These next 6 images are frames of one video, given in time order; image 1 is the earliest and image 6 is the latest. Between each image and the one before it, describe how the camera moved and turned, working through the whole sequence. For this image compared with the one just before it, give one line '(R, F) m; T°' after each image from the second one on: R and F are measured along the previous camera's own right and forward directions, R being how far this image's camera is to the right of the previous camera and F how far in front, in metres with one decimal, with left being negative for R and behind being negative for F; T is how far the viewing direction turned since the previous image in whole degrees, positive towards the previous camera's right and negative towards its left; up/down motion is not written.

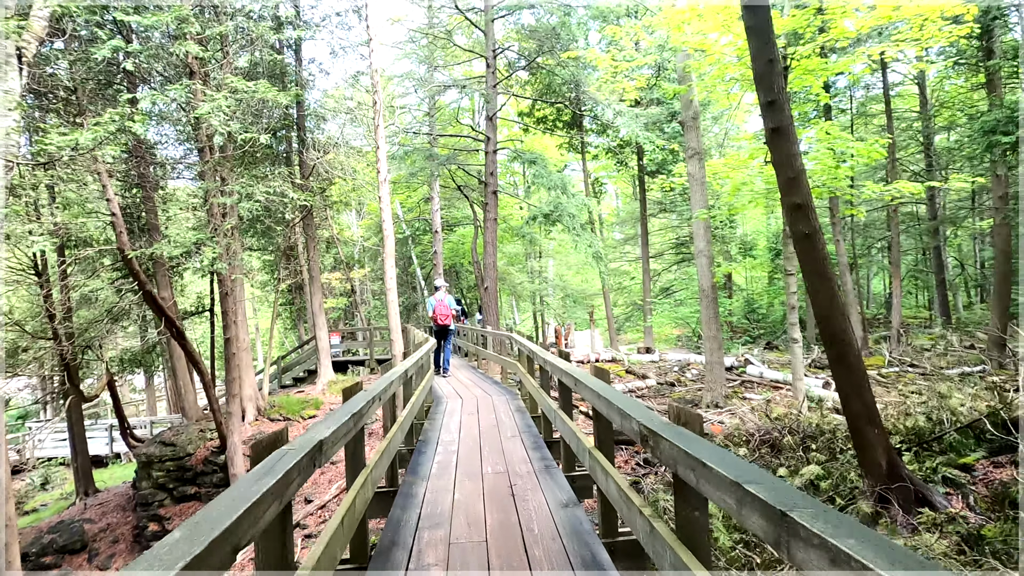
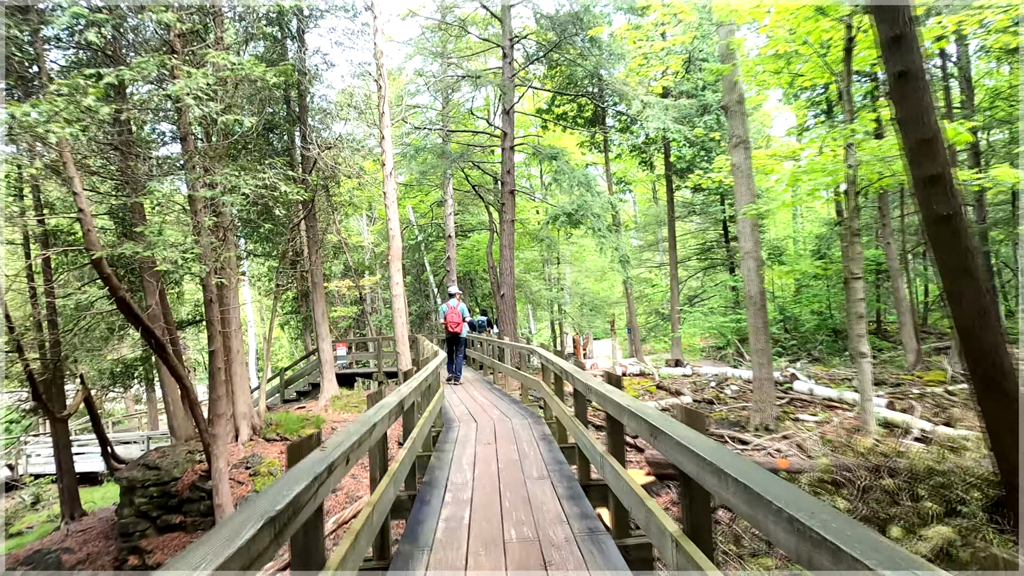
(-0.1, +1.0) m; -1°
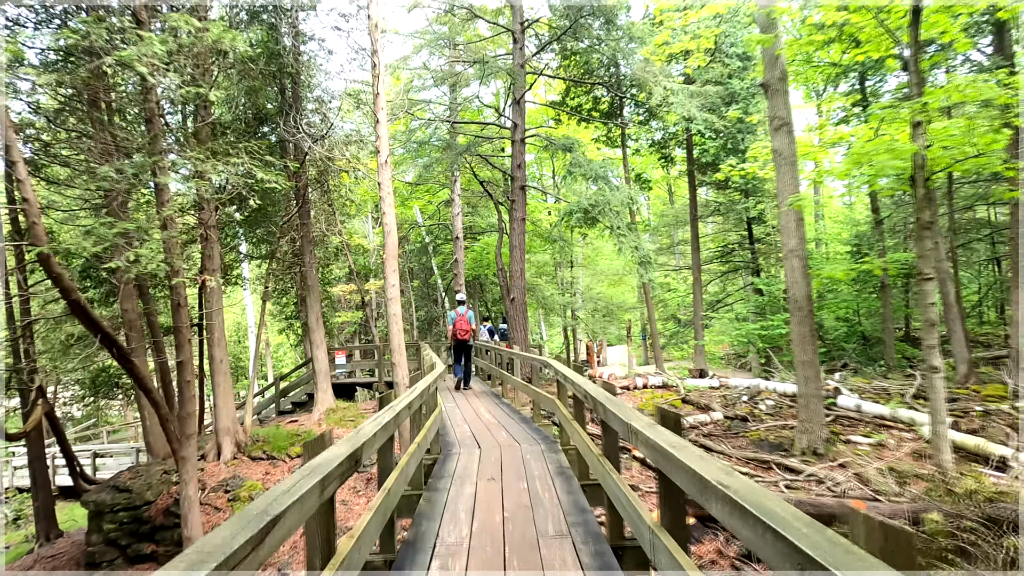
(0.0, +0.9) m; -1°
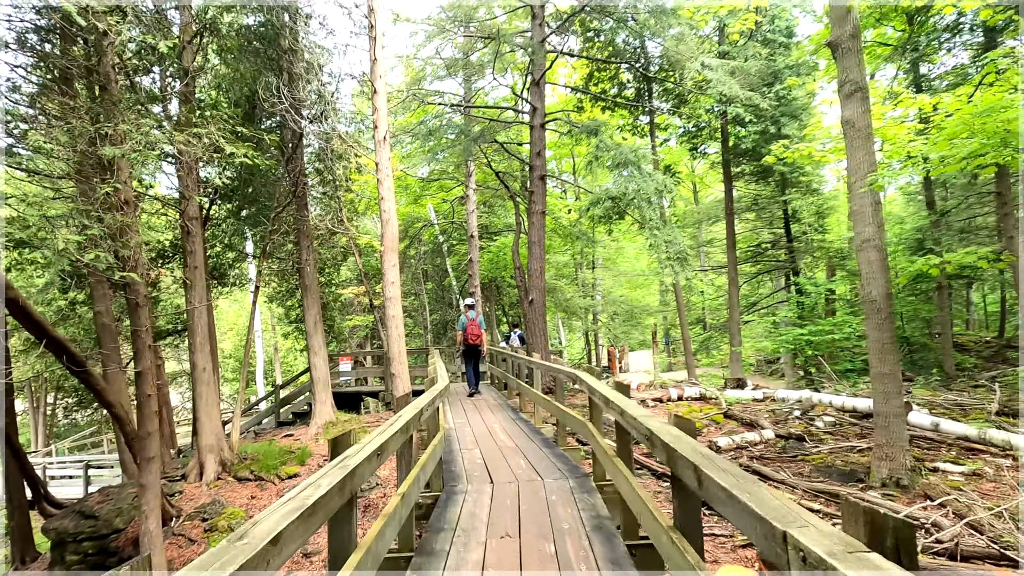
(0.0, +1.0) m; -2°
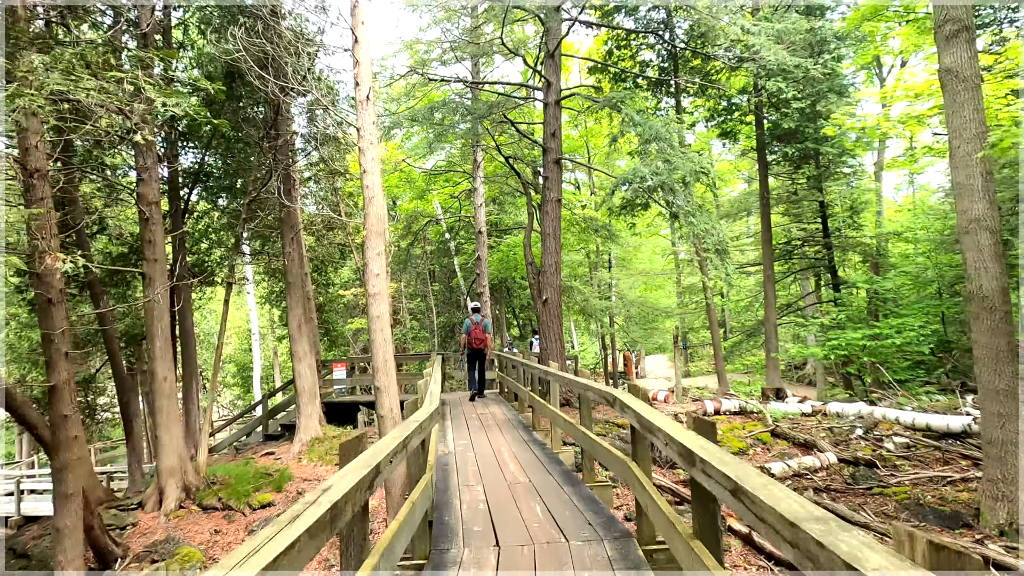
(0.0, +1.1) m; -1°
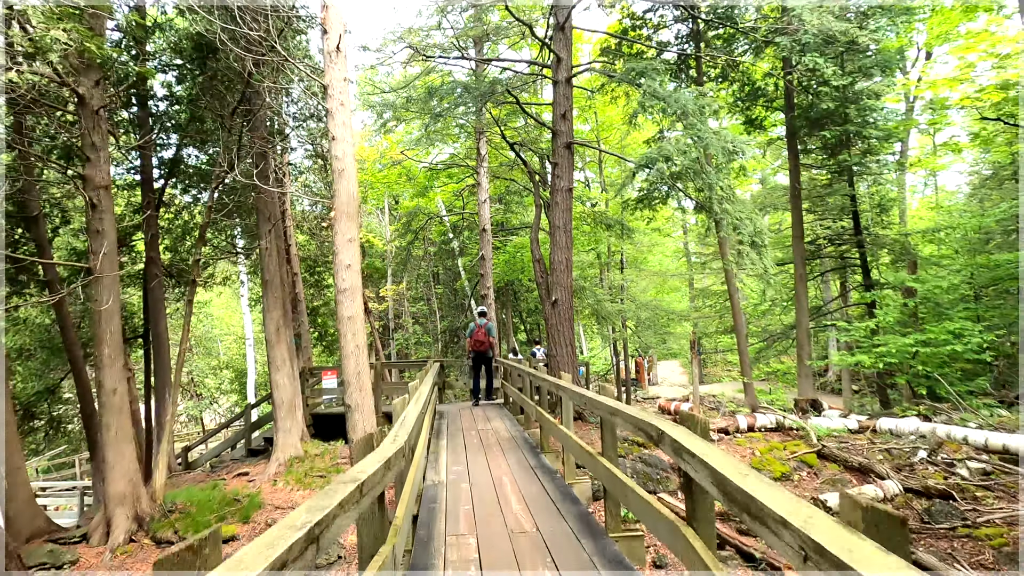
(0.0, +0.9) m; -1°
